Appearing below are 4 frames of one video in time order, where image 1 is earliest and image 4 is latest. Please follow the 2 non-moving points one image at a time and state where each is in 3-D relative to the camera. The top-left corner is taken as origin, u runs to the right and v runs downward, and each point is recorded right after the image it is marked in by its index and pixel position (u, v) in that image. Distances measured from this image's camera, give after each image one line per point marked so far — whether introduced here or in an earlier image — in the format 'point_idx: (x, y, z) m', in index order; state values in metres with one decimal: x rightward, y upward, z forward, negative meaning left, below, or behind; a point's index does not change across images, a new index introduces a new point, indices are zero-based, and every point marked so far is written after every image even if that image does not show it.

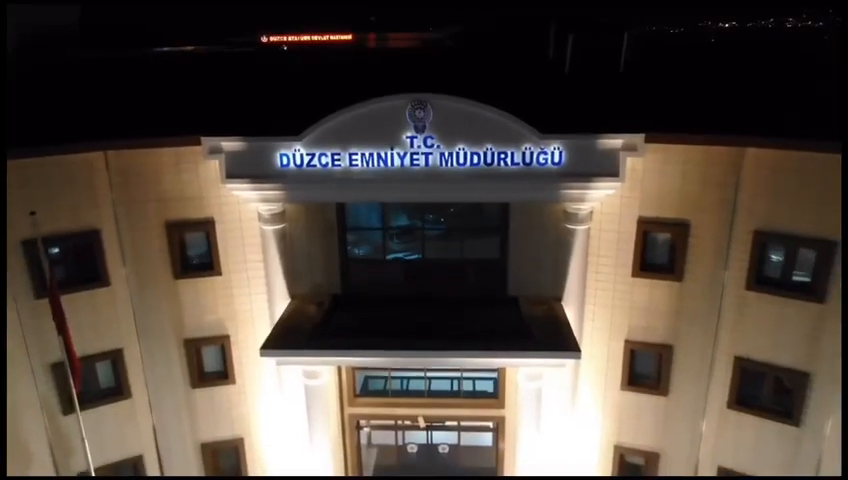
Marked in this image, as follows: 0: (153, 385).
0: (-5.5, -2.9, +14.6) m
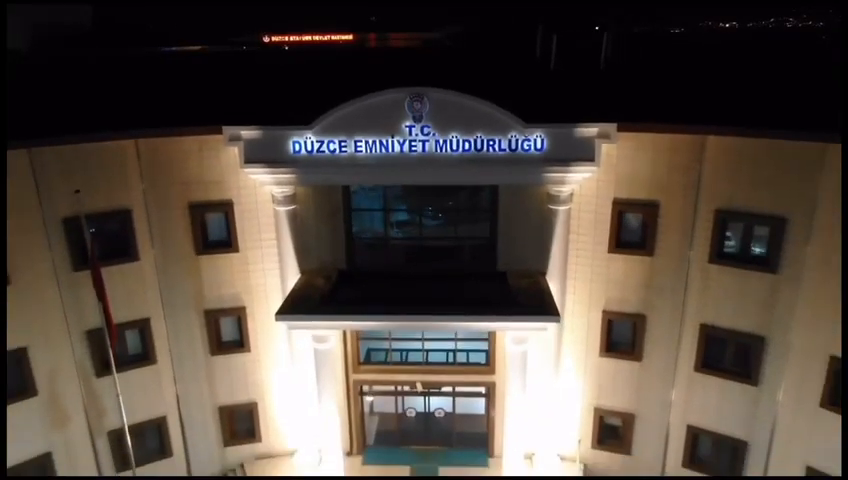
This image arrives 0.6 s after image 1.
0: (-5.5, -2.5, +16.1) m
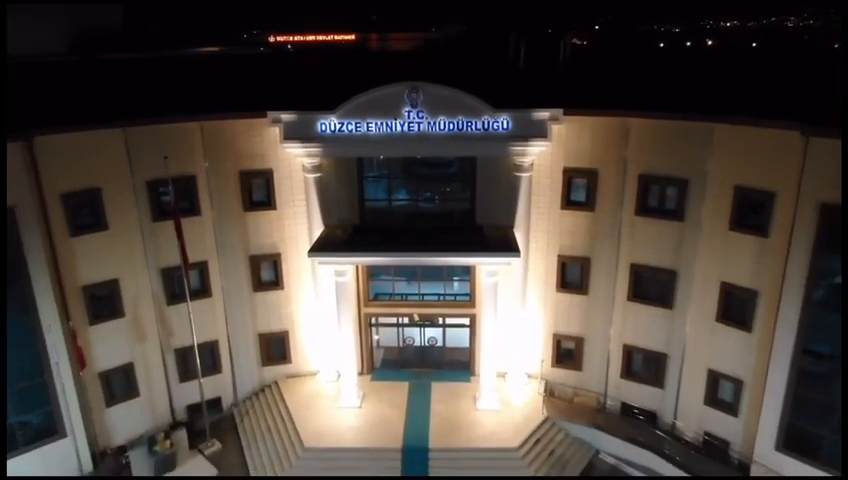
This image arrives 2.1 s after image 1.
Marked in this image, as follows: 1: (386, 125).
0: (-5.7, -1.3, +20.7) m
1: (-1.0, +2.9, +18.5) m
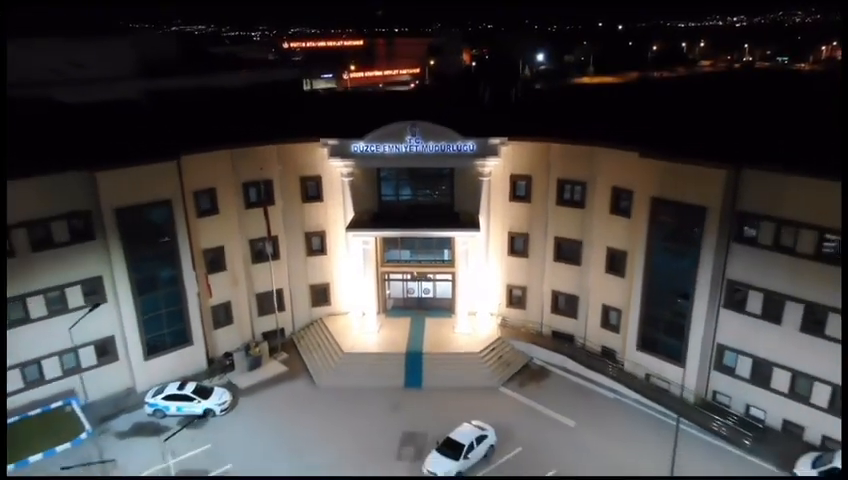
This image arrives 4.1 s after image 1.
0: (-5.8, -0.6, +31.3) m
1: (-1.1, +3.7, +29.0) m
